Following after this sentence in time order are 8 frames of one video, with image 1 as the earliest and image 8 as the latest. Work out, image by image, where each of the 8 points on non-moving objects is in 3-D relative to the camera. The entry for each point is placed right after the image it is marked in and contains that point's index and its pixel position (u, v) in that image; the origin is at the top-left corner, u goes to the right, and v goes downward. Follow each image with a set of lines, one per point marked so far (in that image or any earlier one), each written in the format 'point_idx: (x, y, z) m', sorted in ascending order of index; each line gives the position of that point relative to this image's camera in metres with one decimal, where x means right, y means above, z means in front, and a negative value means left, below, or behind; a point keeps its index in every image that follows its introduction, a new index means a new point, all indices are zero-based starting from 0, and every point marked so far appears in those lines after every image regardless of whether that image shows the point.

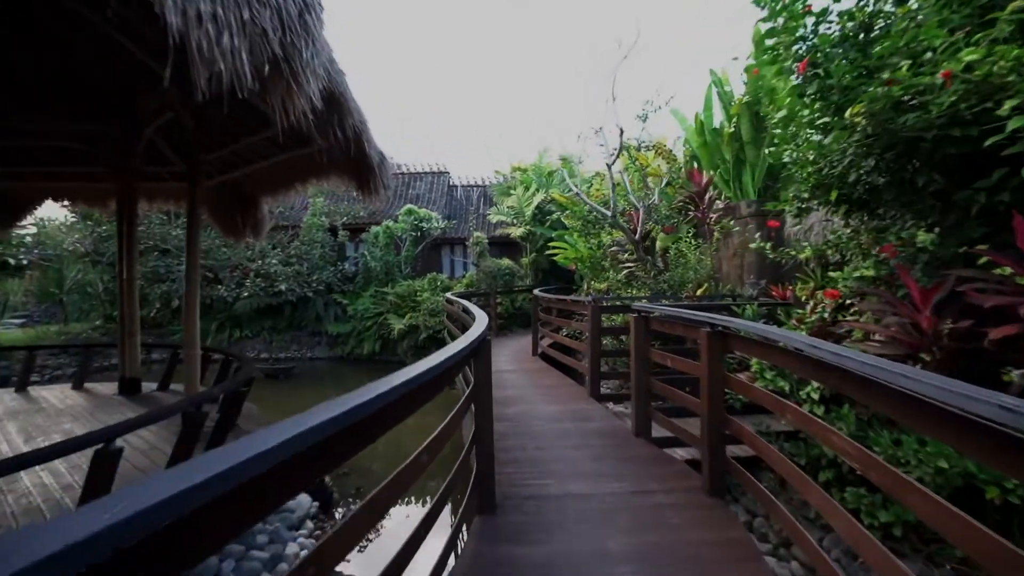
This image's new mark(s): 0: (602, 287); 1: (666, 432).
0: (+0.9, 0.0, +6.4) m
1: (+0.9, -0.8, +3.6) m
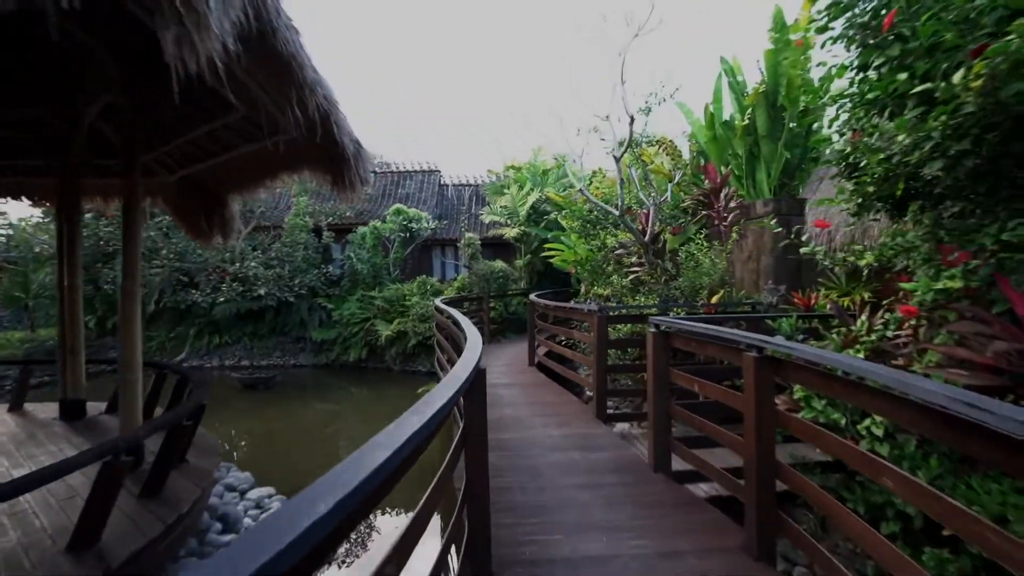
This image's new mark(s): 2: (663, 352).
0: (+0.9, -0.1, +5.9) m
1: (+0.9, -0.9, +3.1) m
2: (+0.7, -0.3, +3.0) m
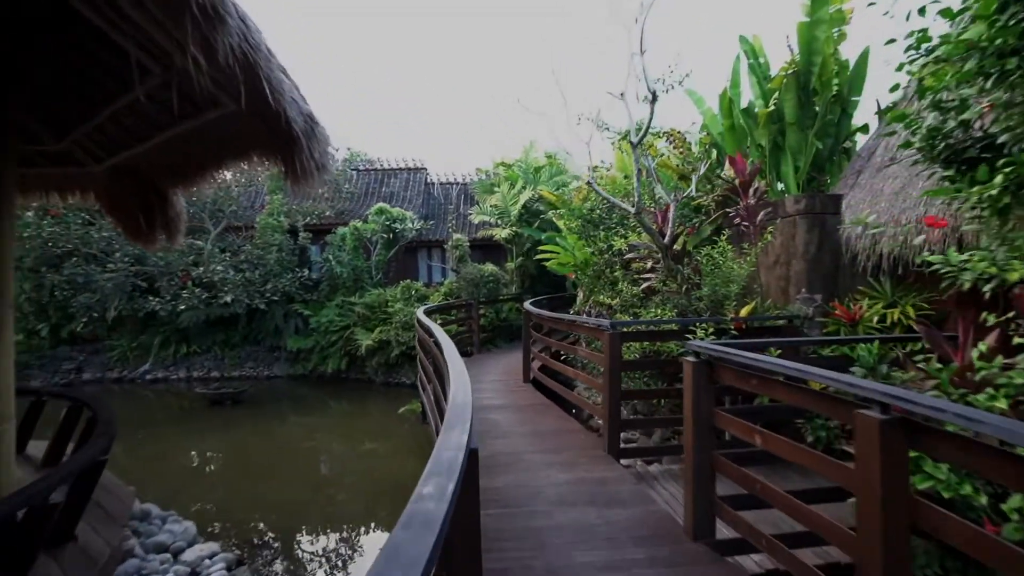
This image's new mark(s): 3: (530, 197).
0: (+0.8, -0.1, +5.2) m
1: (+0.9, -0.9, +2.4) m
2: (+0.7, -0.4, +2.4) m
3: (+0.3, +1.5, +10.1) m
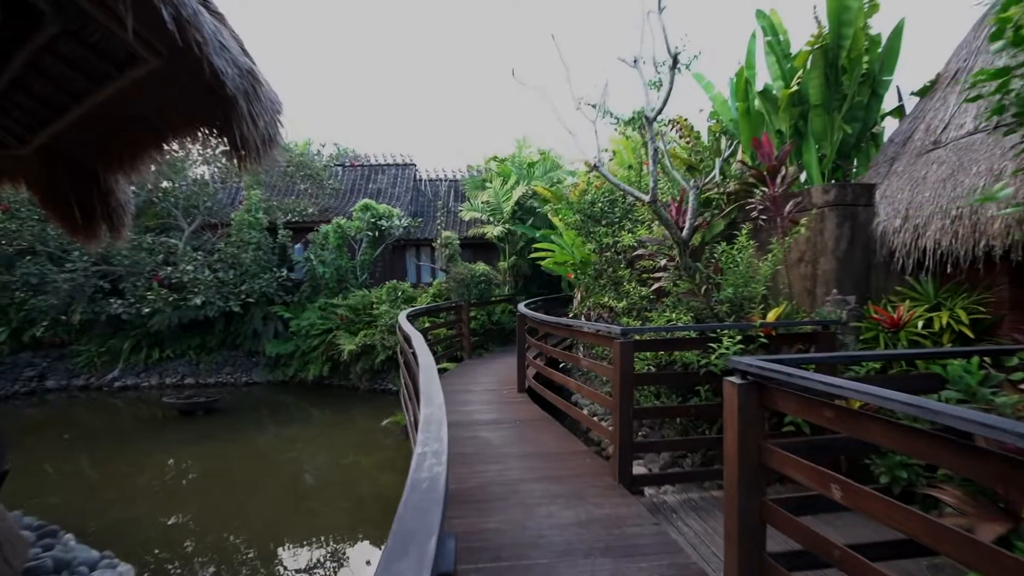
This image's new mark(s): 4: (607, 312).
0: (+0.8, -0.1, +4.7) m
1: (+0.9, -0.9, +1.9) m
2: (+0.7, -0.4, +1.9) m
3: (+0.2, +1.5, +9.6) m
4: (+0.8, -0.2, +5.2) m
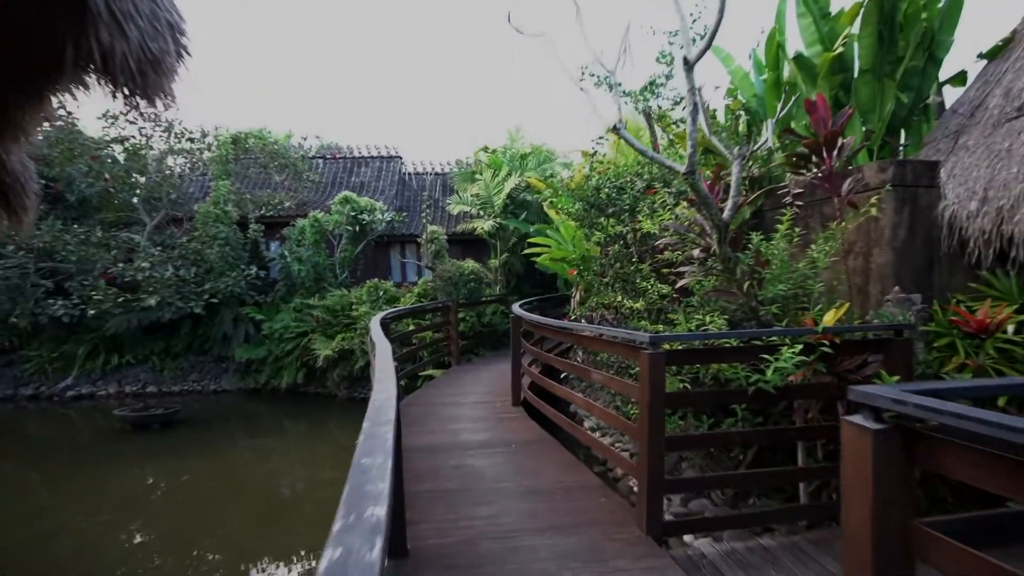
0: (+0.7, -0.1, +4.0) m
1: (+0.9, -0.9, +1.3) m
2: (+0.7, -0.4, +1.2) m
3: (+0.1, +1.5, +8.9) m
4: (+0.7, -0.2, +4.5) m
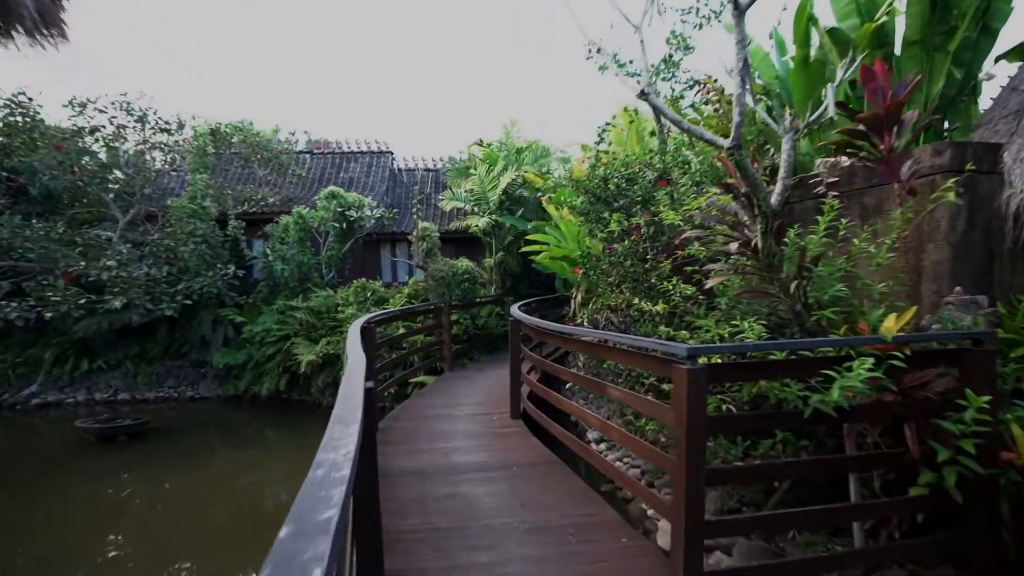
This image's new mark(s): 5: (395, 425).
0: (+0.7, -0.1, +3.6) m
1: (+0.9, -0.9, +0.8) m
2: (+0.8, -0.4, +0.7) m
3: (0.0, +1.5, +8.4) m
4: (+0.7, -0.2, +4.0) m
5: (-0.8, -0.9, +4.3) m
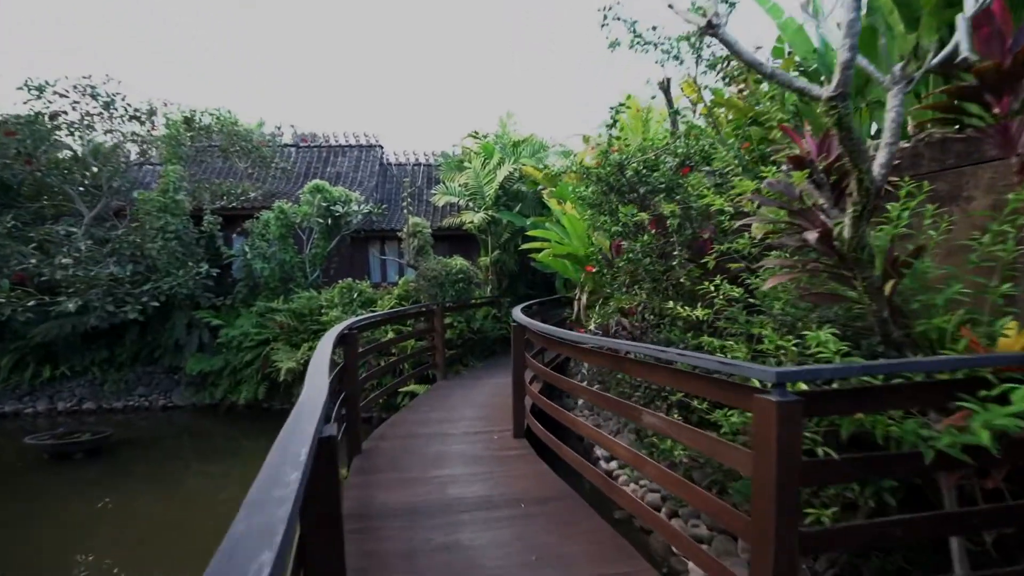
0: (+0.7, -0.1, +3.1) m
1: (+1.0, -0.9, +0.3) m
2: (+0.8, -0.4, +0.2) m
3: (0.0, +1.4, +7.9) m
4: (+0.7, -0.2, +3.5) m
5: (-0.8, -0.9, +3.8) m
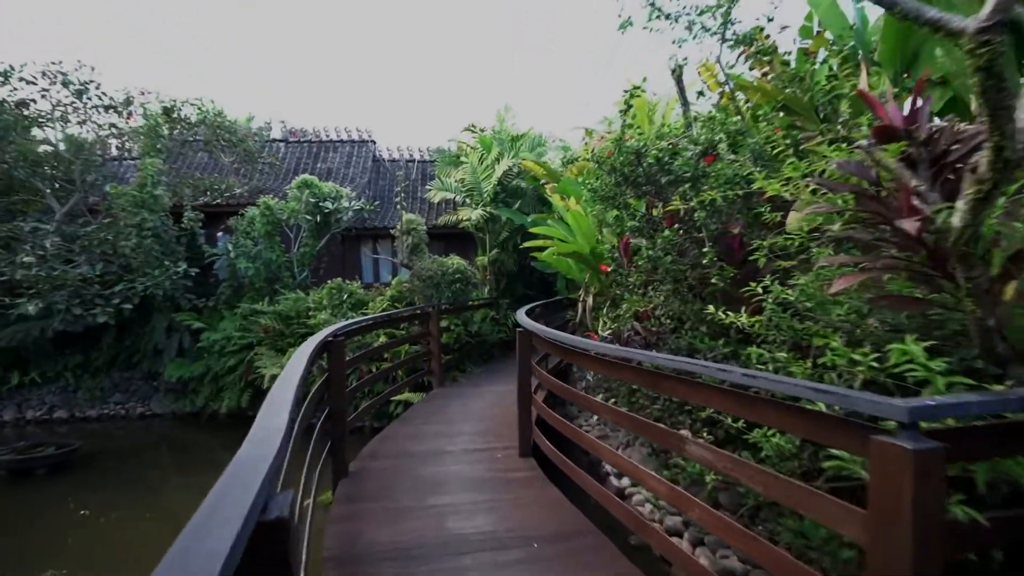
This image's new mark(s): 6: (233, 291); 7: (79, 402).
0: (+0.8, -0.1, +2.7) m
1: (+1.0, -0.9, -0.1) m
2: (+0.9, -0.4, -0.2) m
3: (0.0, +1.4, +7.5) m
4: (+0.8, -0.2, +3.1) m
5: (-0.8, -1.0, +3.4) m
6: (-3.3, 0.0, +7.5) m
7: (-4.9, -1.3, +7.1) m
